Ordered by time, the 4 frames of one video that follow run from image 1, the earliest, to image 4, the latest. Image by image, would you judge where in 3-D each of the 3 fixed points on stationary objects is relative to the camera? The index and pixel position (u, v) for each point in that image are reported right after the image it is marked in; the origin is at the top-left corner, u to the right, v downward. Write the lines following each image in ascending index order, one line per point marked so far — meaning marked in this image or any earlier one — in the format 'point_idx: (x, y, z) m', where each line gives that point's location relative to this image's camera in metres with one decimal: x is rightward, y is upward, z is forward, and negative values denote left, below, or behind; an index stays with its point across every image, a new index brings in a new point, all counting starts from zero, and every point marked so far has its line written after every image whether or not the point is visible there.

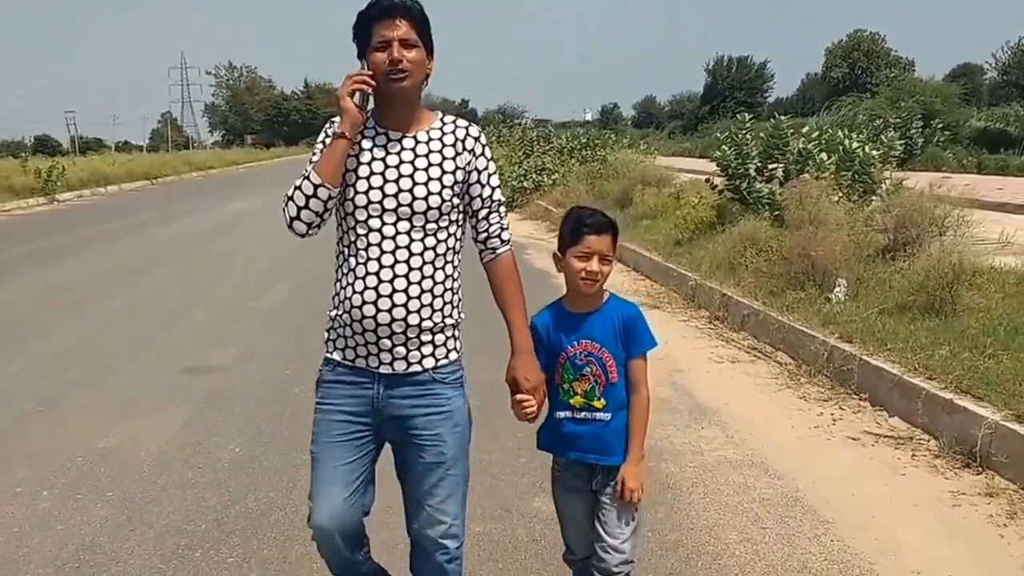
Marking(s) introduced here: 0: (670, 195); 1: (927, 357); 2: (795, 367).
0: (+2.1, +1.2, +14.0) m
1: (+2.0, -0.3, +5.2) m
2: (+1.6, -0.4, +6.0) m
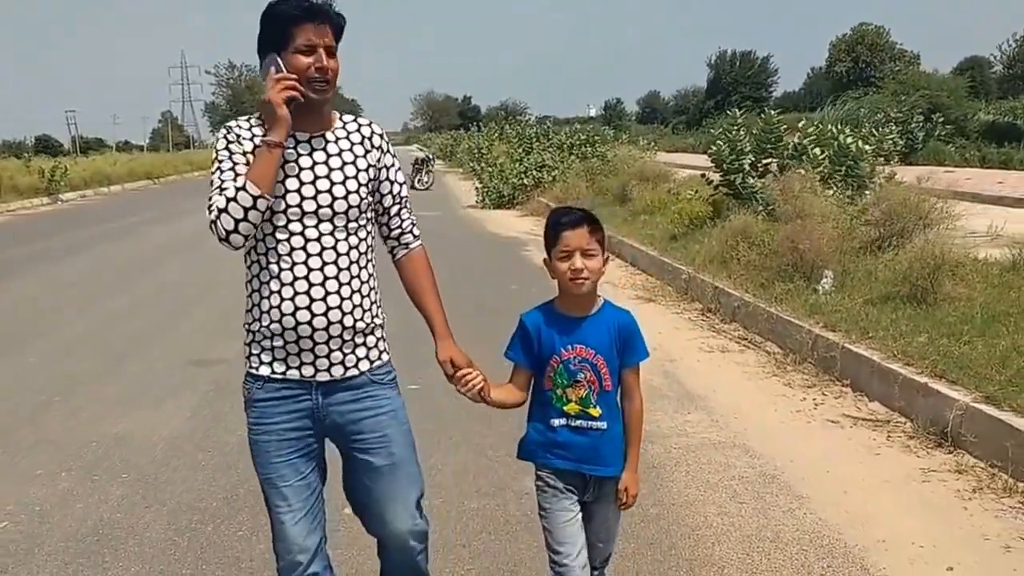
0: (+2.1, +1.3, +14.2) m
1: (+2.0, -0.3, +5.4) m
2: (+1.6, -0.4, +6.2) m
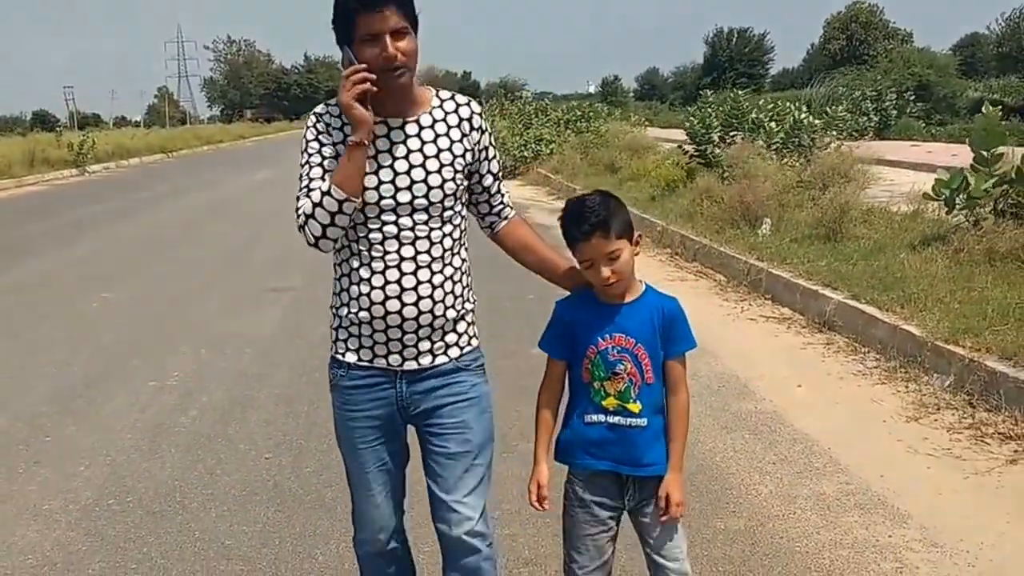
0: (+2.1, +1.9, +16.1) m
1: (+2.0, +0.1, +7.3) m
2: (+1.6, +0.1, +8.1) m
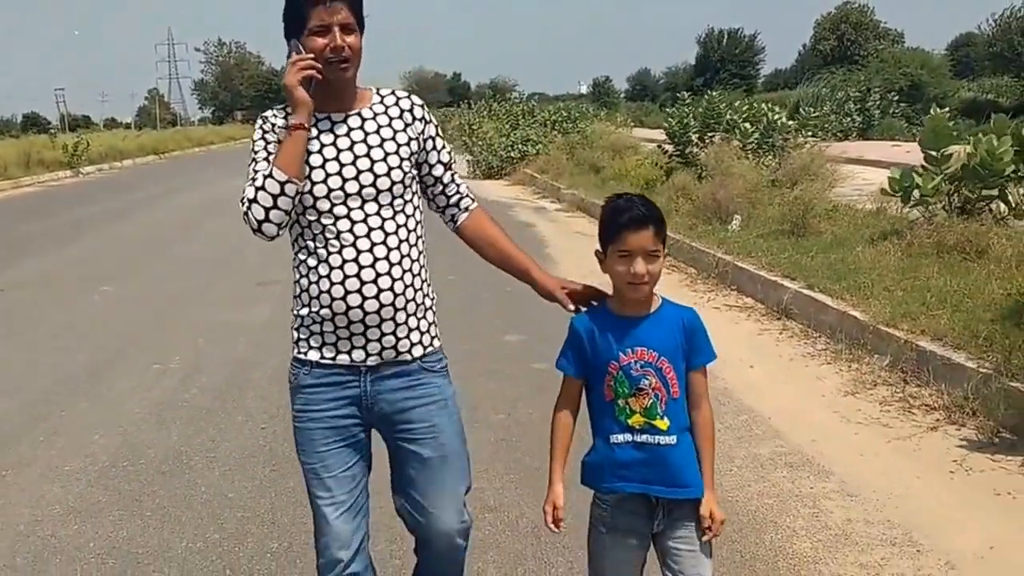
0: (+1.9, +2.0, +16.5) m
1: (+1.9, +0.2, +7.8) m
2: (+1.5, +0.1, +8.6) m
